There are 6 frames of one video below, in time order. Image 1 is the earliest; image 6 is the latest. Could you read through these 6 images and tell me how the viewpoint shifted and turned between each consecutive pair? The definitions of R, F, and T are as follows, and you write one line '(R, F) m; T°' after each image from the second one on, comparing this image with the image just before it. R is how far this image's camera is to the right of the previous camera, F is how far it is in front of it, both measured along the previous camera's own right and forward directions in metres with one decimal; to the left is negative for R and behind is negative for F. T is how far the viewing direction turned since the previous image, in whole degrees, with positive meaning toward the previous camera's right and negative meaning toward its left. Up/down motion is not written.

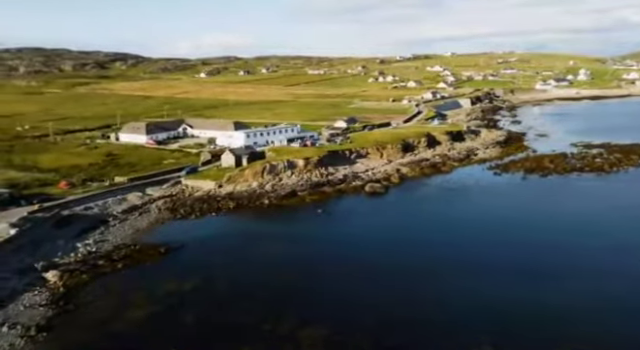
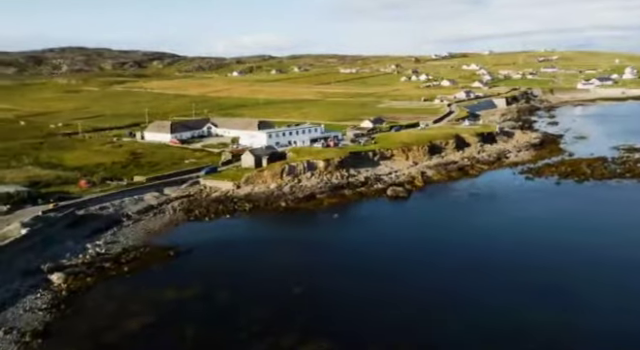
(+1.9, +1.7) m; -4°
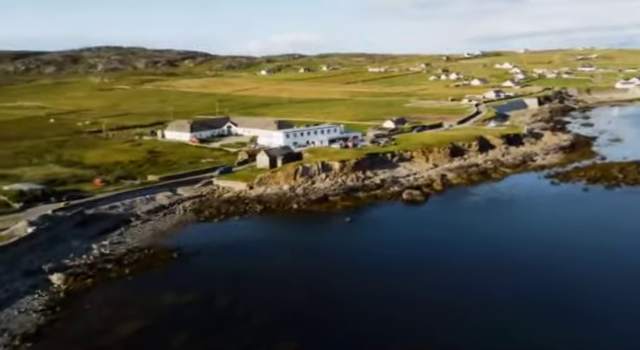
(+2.1, +1.4) m; -4°
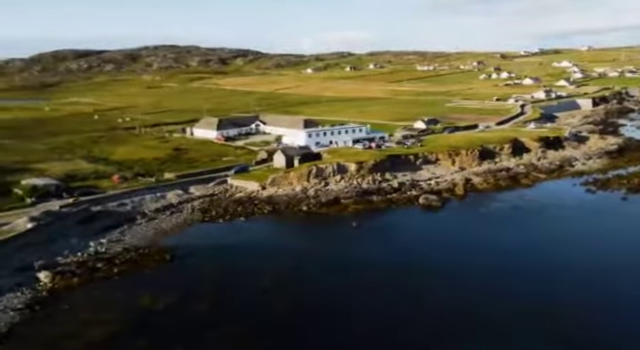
(+4.6, +2.2) m; -6°
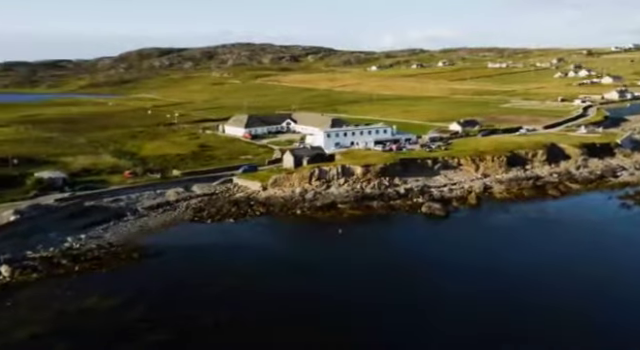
(+8.6, +3.4) m; -10°
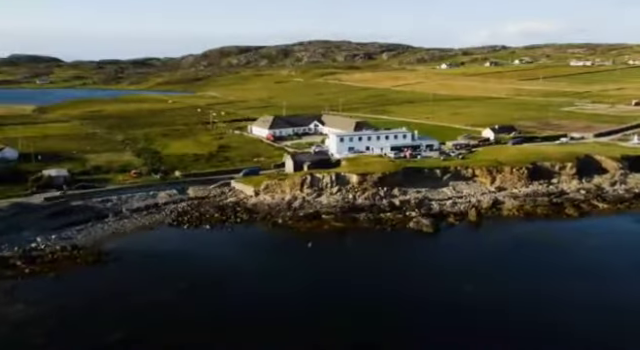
(+9.5, +4.4) m; -10°
